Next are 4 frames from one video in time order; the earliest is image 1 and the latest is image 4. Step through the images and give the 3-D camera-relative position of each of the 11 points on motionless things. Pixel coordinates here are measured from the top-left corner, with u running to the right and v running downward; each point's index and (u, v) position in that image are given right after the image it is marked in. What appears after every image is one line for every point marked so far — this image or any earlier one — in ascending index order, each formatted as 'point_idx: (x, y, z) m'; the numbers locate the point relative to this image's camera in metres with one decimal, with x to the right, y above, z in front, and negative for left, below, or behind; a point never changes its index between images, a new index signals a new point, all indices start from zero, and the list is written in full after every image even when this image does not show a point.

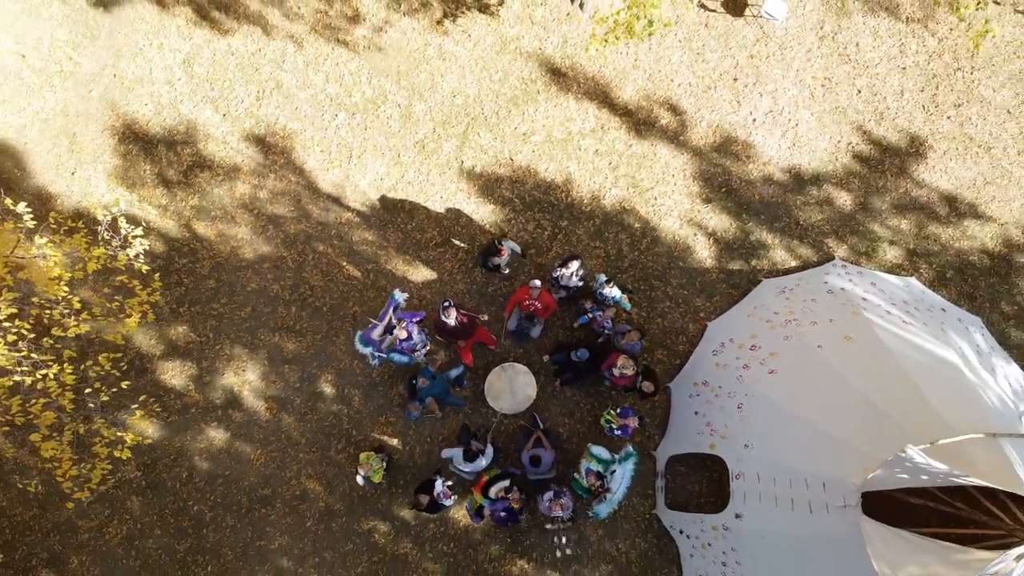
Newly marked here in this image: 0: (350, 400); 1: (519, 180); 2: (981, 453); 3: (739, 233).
0: (-1.7, -1.1, +8.5) m
1: (+0.1, +1.2, +8.9) m
2: (+3.3, -1.1, +5.7) m
3: (+2.4, +0.6, +8.9) m
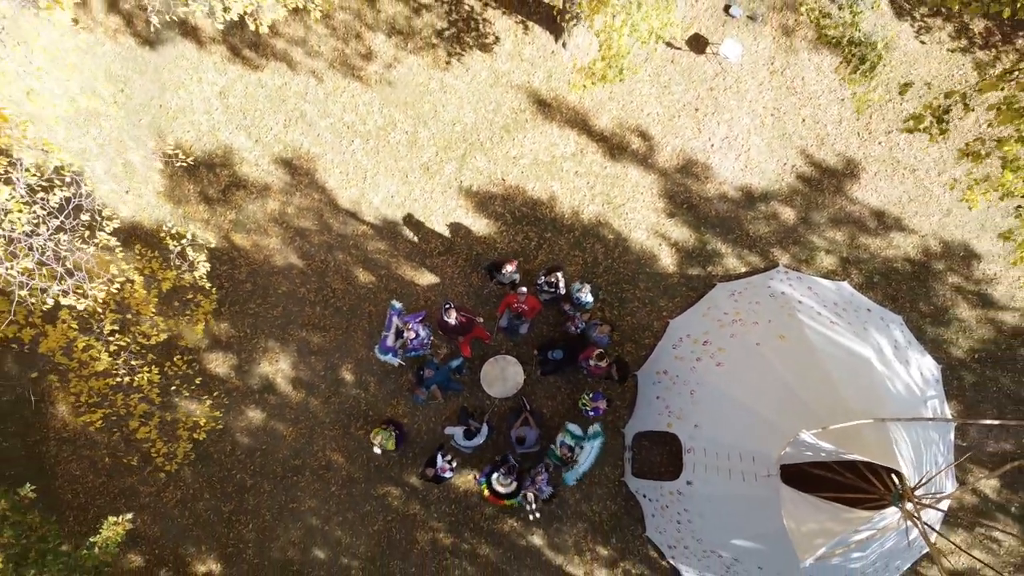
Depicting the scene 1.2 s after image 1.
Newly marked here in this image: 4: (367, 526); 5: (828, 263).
0: (-1.8, -1.2, +10.1) m
1: (0.0, +1.1, +10.4) m
2: (+3.2, -1.3, +7.3) m
3: (+2.3, +0.6, +10.4) m
4: (-1.7, -2.8, +9.9) m
5: (+3.9, +0.3, +10.3) m
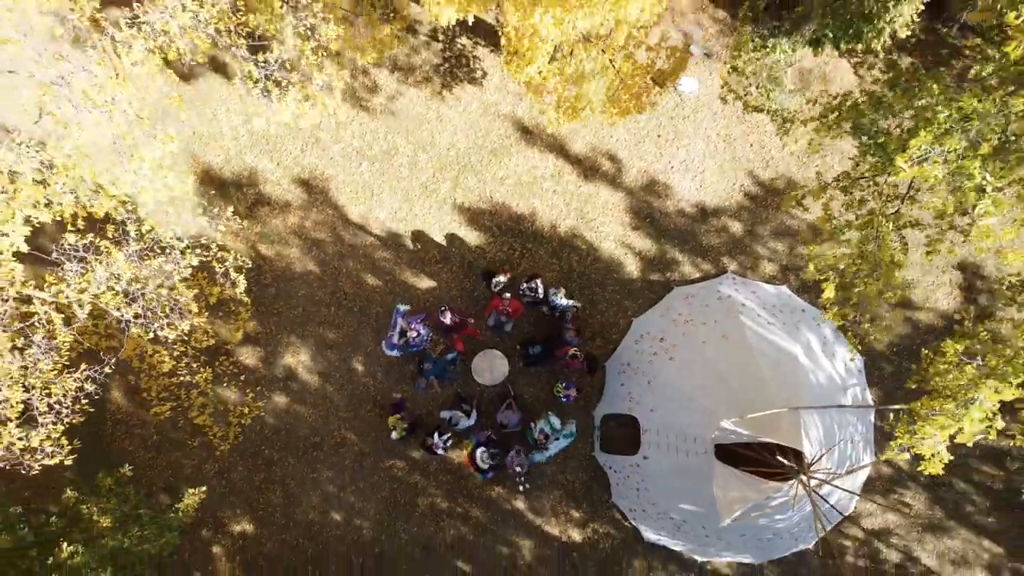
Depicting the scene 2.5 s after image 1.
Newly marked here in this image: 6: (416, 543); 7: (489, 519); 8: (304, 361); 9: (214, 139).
0: (-2.0, -1.2, +11.8) m
1: (-0.2, +1.1, +12.0) m
2: (+3.0, -1.5, +9.1) m
3: (+2.1, +0.5, +12.1) m
4: (-1.9, -2.9, +11.8) m
5: (+3.7, +0.3, +12.0) m
6: (-1.4, -3.6, +11.8) m
7: (-0.3, -3.3, +11.8) m
8: (-3.0, -1.0, +11.9) m
9: (-4.3, +2.2, +12.1) m
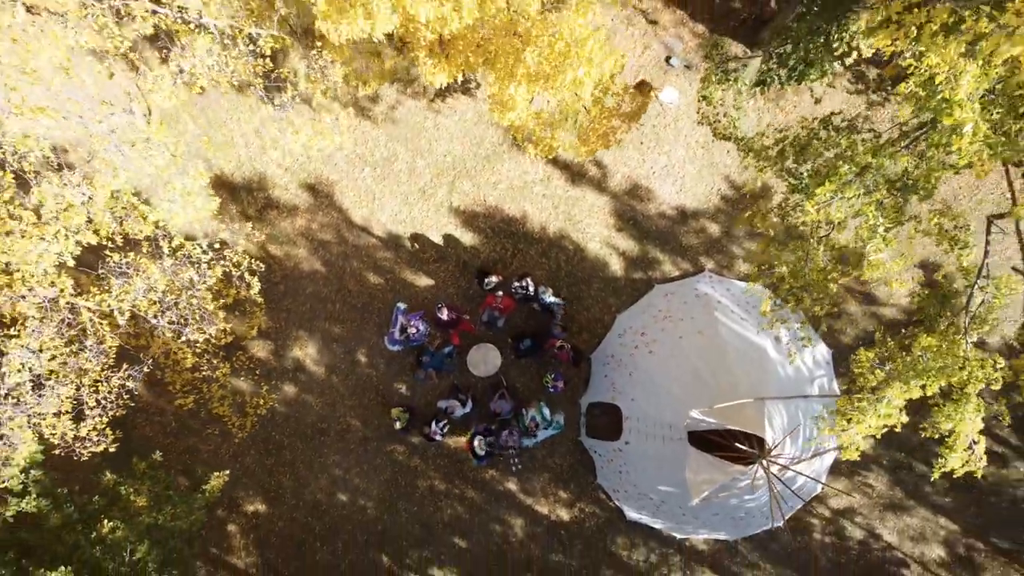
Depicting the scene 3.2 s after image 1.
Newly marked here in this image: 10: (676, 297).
0: (-2.1, -1.2, +12.7) m
1: (-0.3, +1.1, +12.9) m
2: (+2.9, -1.5, +10.0) m
3: (+2.0, +0.6, +12.9) m
4: (-2.0, -2.9, +12.7) m
5: (+3.6, +0.3, +12.9) m
6: (-1.5, -3.6, +12.7) m
7: (-0.4, -3.2, +12.8) m
8: (-3.1, -1.0, +12.8) m
9: (-4.5, +2.2, +12.9) m
10: (+2.4, -0.1, +12.4) m
